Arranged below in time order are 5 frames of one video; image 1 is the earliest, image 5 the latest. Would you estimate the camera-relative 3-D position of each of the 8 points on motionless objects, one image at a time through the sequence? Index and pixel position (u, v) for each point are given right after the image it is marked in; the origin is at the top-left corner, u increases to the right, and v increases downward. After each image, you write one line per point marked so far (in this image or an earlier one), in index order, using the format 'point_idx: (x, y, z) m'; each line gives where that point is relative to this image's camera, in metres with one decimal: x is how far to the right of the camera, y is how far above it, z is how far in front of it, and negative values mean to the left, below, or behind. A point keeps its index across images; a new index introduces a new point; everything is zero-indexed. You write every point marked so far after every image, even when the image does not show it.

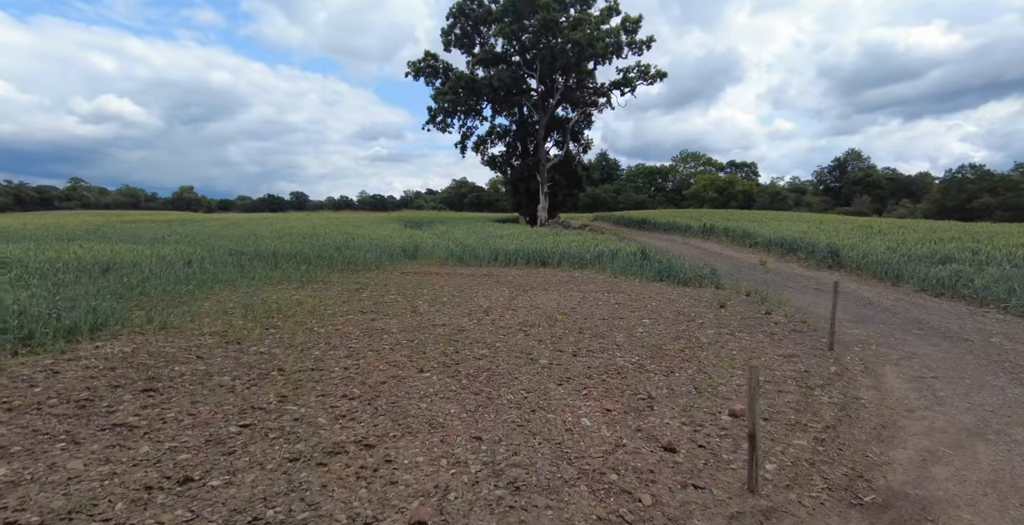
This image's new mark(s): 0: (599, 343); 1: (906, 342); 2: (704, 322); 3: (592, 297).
0: (+0.9, -0.9, +5.2) m
1: (+5.7, -1.1, +6.7) m
2: (+2.8, -0.9, +6.9) m
3: (+1.5, -0.7, +9.0) m
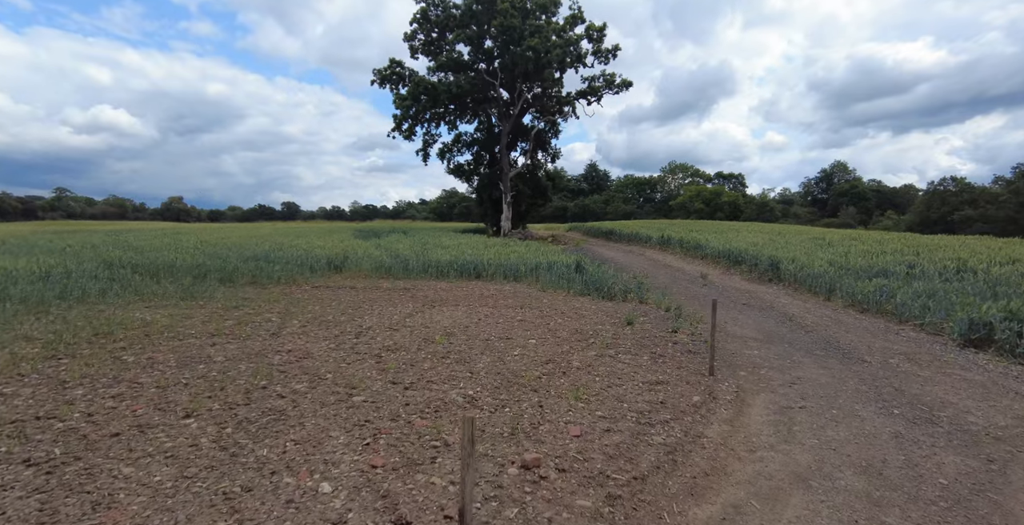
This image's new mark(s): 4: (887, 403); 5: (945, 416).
0: (-0.7, -1.1, +4.7) m
1: (+4.0, -1.4, +6.5) m
2: (+1.1, -1.2, +6.6) m
3: (-0.3, -1.0, +8.6) m
4: (+4.0, -1.5, +5.1) m
5: (+4.4, -1.6, +4.7) m
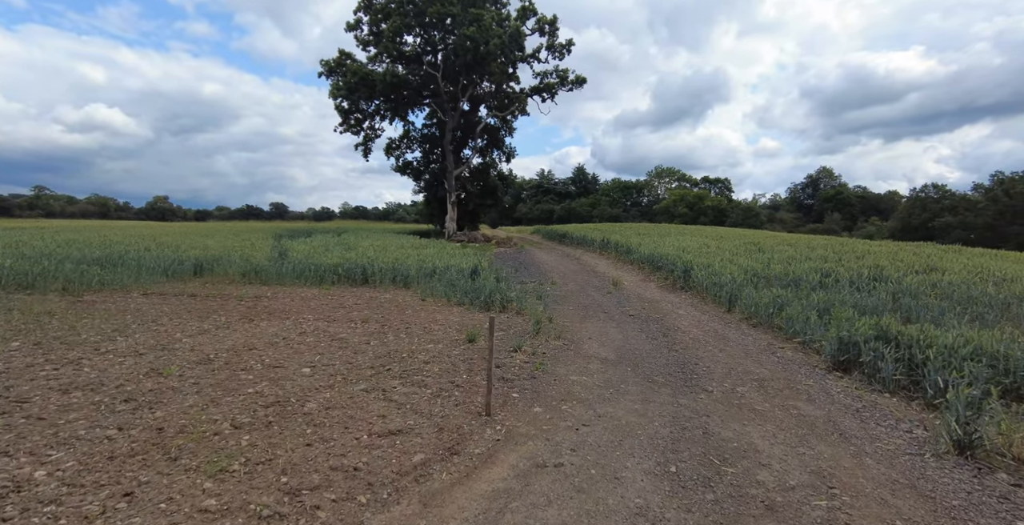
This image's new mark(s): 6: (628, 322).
0: (-3.2, -1.2, +3.5) m
1: (+1.3, -1.6, +5.6) m
2: (-1.6, -1.3, +5.5) m
3: (-3.1, -1.1, +7.4) m
4: (+1.4, -1.7, +4.2) m
5: (+1.8, -1.7, +3.8) m
6: (+2.6, -1.3, +10.3) m
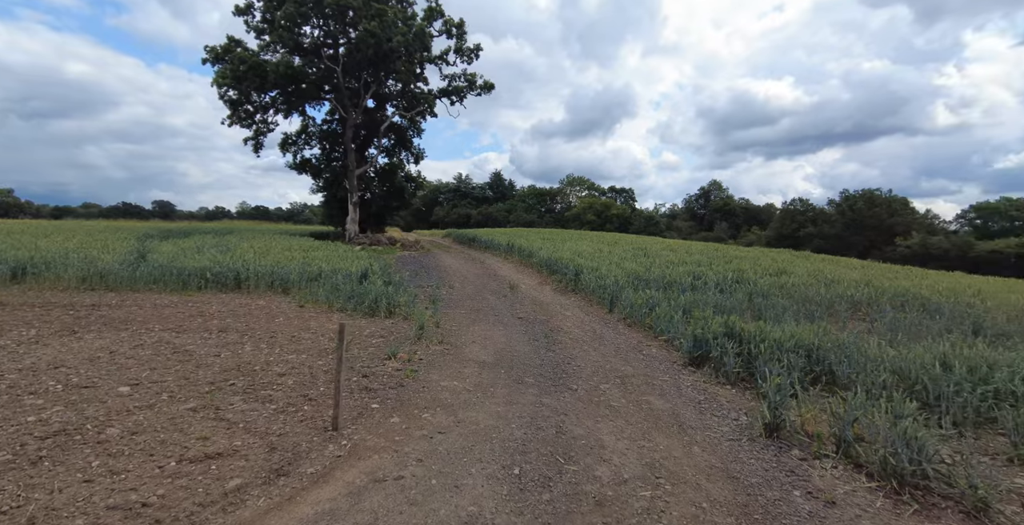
0: (-4.4, -1.3, +2.7) m
1: (-0.3, -1.6, +5.6) m
2: (-3.2, -1.3, +4.9) m
3: (-5.0, -1.1, +6.6) m
4: (+0.1, -1.7, +4.2) m
5: (+0.5, -1.8, +3.9) m
6: (+0.1, -1.4, +10.4) m
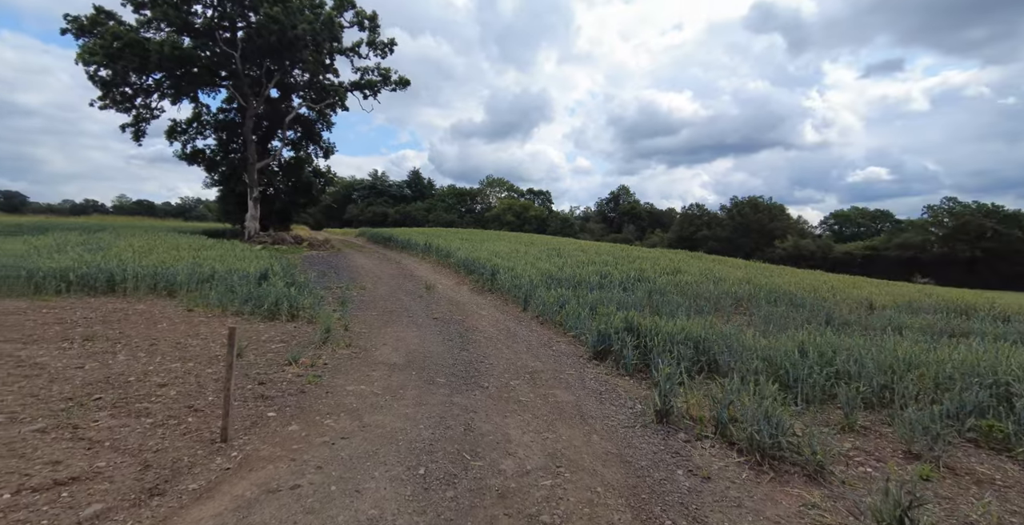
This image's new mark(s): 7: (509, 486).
0: (-4.9, -1.3, +1.9) m
1: (-1.4, -1.6, +5.5) m
2: (-4.1, -1.3, +4.3) m
3: (-6.2, -1.1, +5.6) m
4: (-0.8, -1.7, +4.2) m
5: (-0.3, -1.8, +4.0) m
6: (-1.8, -1.4, +10.3) m
7: (0.0, -1.8, +3.7) m
